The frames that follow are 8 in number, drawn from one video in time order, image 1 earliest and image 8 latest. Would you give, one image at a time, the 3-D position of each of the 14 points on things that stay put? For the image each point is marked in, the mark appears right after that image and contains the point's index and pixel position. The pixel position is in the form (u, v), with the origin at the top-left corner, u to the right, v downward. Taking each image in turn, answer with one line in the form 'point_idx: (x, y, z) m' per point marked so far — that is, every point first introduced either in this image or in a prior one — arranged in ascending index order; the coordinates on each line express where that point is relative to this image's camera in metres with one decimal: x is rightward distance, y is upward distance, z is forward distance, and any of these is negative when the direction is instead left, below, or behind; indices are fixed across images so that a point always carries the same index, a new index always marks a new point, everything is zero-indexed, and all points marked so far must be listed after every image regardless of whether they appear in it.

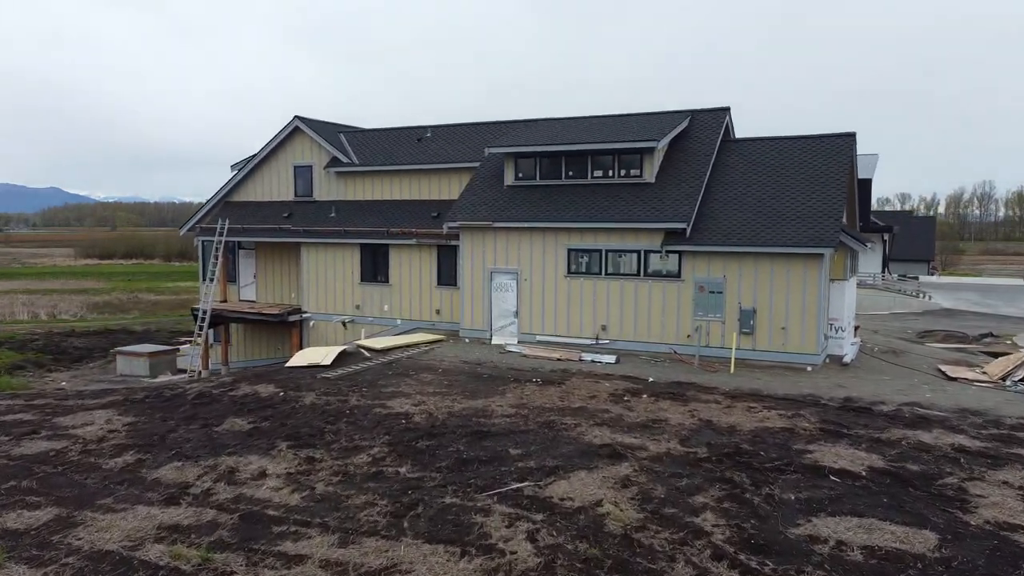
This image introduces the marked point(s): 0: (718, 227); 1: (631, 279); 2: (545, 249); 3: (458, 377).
0: (+4.4, +1.3, +17.5) m
1: (+2.7, +0.2, +18.3) m
2: (+0.8, +0.9, +19.2) m
3: (-1.1, -1.7, +16.0) m
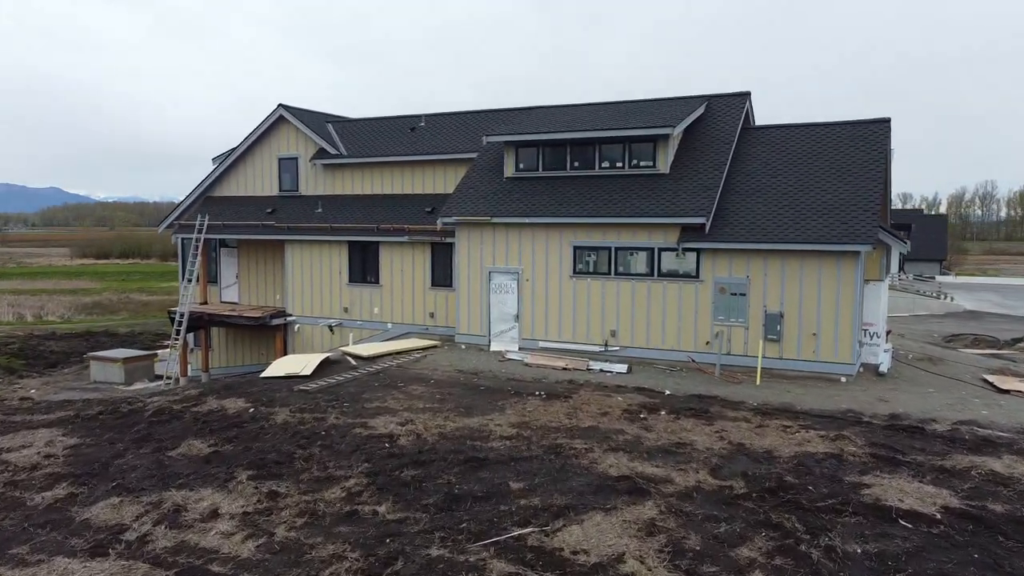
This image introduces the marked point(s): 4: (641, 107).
0: (+4.5, +1.3, +15.8) m
1: (+2.7, +0.2, +16.6) m
2: (+0.8, +0.9, +17.6) m
3: (-1.1, -1.8, +14.3) m
4: (+3.0, +4.2, +18.9) m
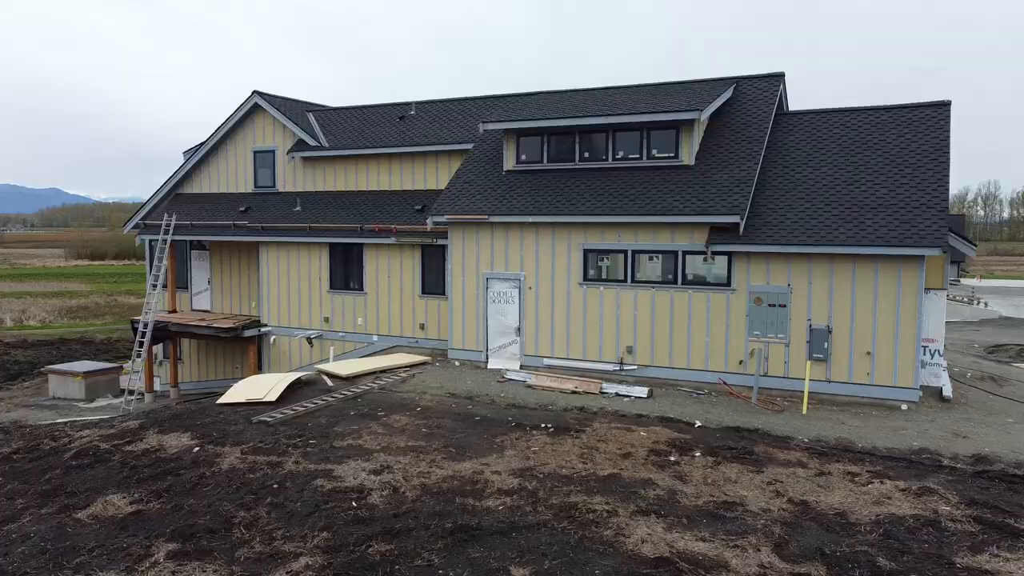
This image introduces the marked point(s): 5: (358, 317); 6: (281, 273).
0: (+4.5, +1.1, +13.5) m
1: (+2.7, 0.0, +14.3) m
2: (+0.8, +0.7, +15.3) m
3: (-1.0, -1.9, +12.1) m
4: (+3.0, +4.0, +16.6) m
5: (-3.6, -0.7, +18.8) m
6: (-5.6, +0.3, +19.8) m
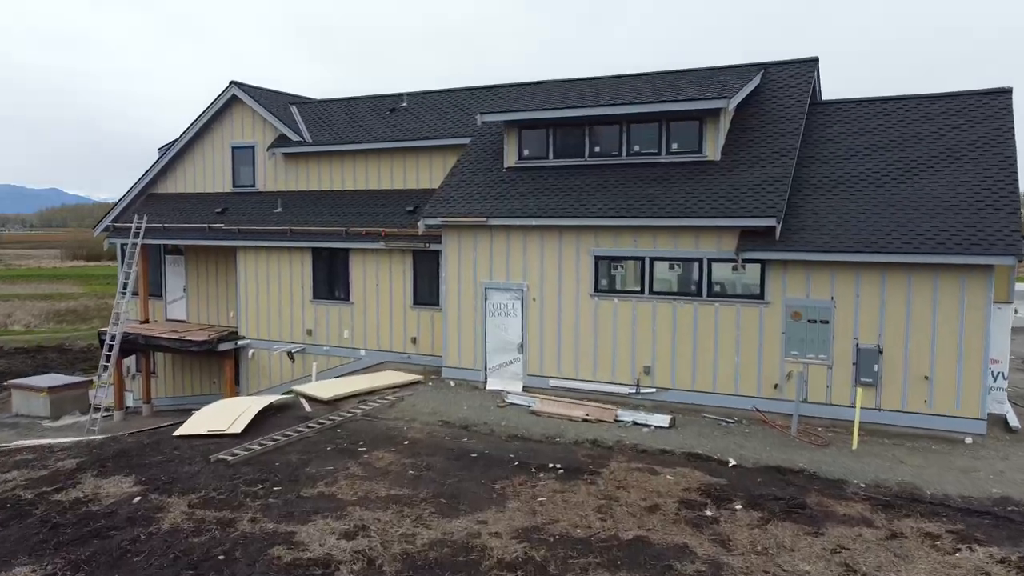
0: (+4.5, +0.9, +11.8) m
1: (+2.7, -0.2, +12.6) m
2: (+0.9, +0.5, +13.5) m
3: (-1.0, -2.1, +10.3) m
4: (+3.0, +3.8, +14.8) m
5: (-3.5, -0.9, +17.0) m
6: (-5.6, +0.1, +18.0) m
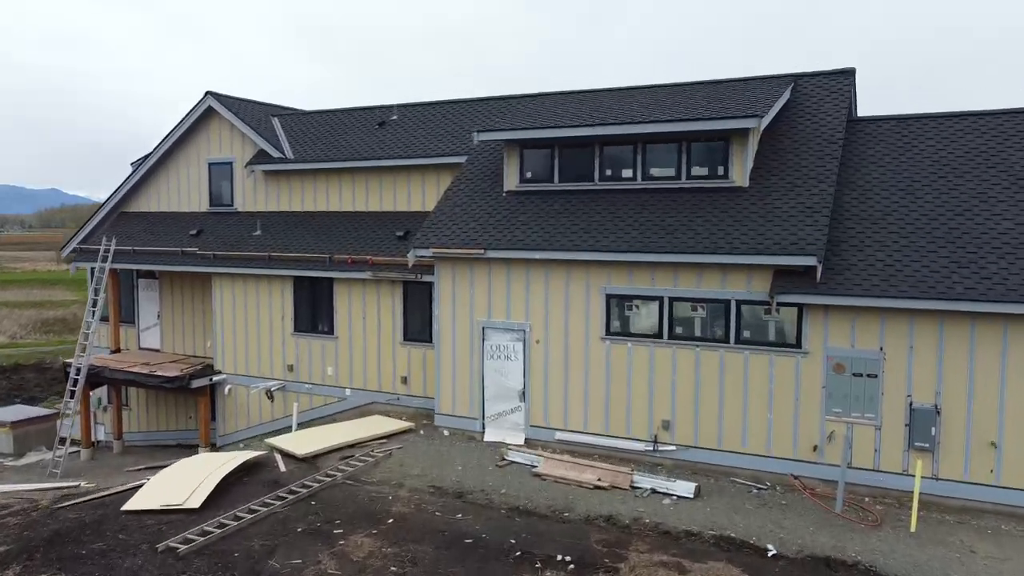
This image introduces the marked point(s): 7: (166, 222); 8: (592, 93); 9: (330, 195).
0: (+4.5, +0.3, +10.3) m
1: (+2.8, -0.8, +11.1) m
2: (+0.9, -0.1, +12.0) m
3: (-1.0, -2.8, +8.8) m
4: (+3.0, +3.2, +13.3) m
5: (-3.5, -1.5, +15.5) m
6: (-5.6, -0.5, +16.5) m
7: (-7.7, +1.5, +18.2) m
8: (+1.4, +3.5, +14.6) m
9: (-3.7, +1.9, +16.5) m
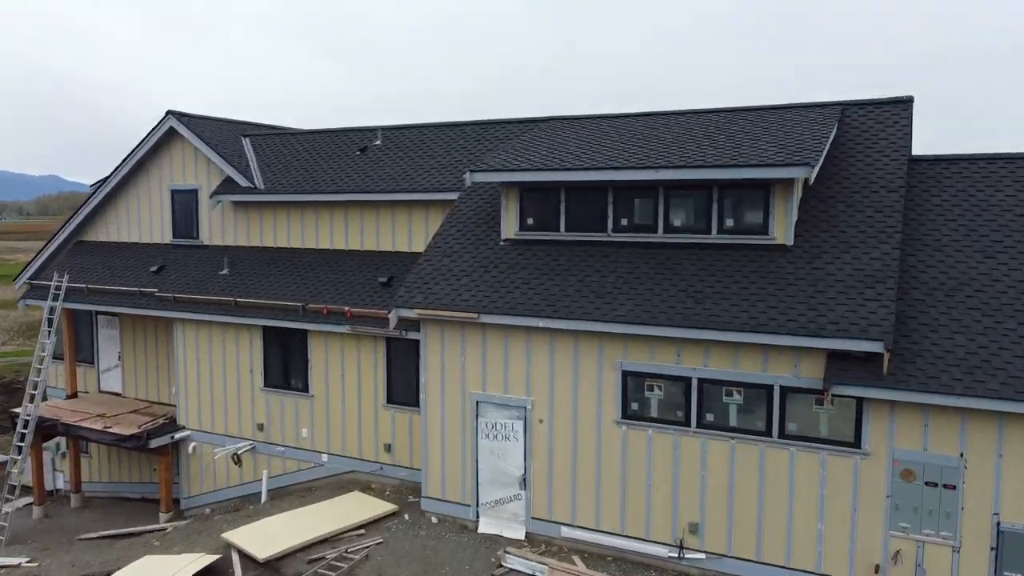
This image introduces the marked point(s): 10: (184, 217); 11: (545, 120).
0: (+4.5, -0.6, +8.4) m
1: (+2.7, -1.7, +9.2) m
2: (+0.9, -1.0, +10.2) m
3: (-1.0, -3.7, +7.0) m
4: (+3.0, +2.3, +11.4) m
5: (-3.5, -2.3, +13.7) m
6: (-5.6, -1.3, +14.7) m
7: (-7.8, +0.7, +16.3) m
8: (+1.4, +2.6, +12.7) m
9: (-3.7, +1.1, +14.7) m
10: (-6.5, +1.4, +16.0) m
11: (+0.6, +2.8, +13.4) m
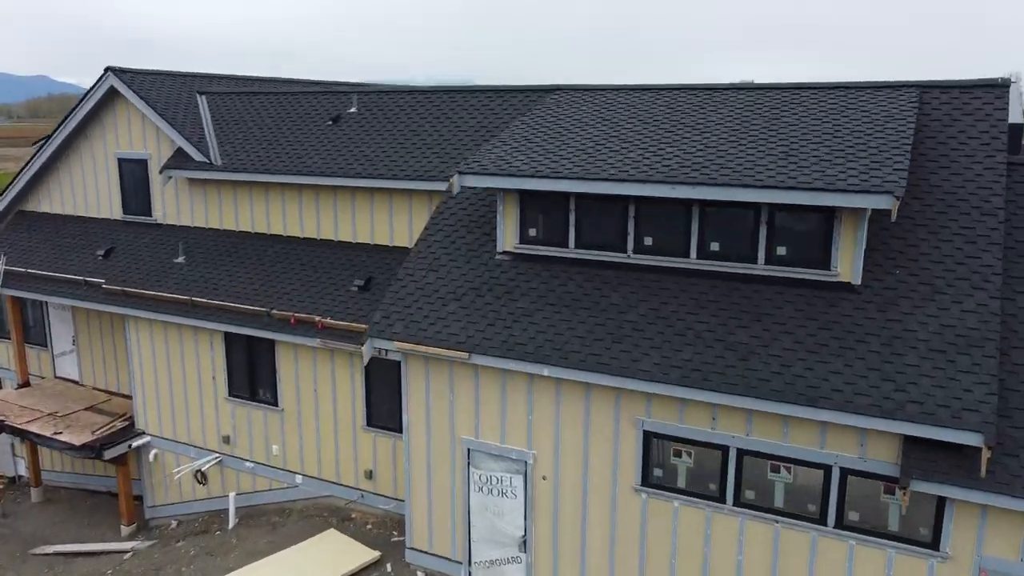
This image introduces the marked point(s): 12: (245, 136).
0: (+4.5, -1.2, +6.6) m
1: (+2.7, -2.2, +7.6) m
2: (+0.8, -1.4, +8.4) m
3: (-1.1, -4.5, +5.6) m
4: (+3.0, +2.1, +9.2) m
5: (-3.6, -2.3, +12.1) m
6: (-5.6, -1.2, +12.9) m
7: (-7.8, +1.0, +14.3) m
8: (+1.4, +2.5, +10.5) m
9: (-3.7, +1.2, +12.6) m
10: (-6.5, +1.7, +13.9) m
11: (+0.5, +2.7, +11.1) m
12: (-4.2, +2.4, +12.9) m
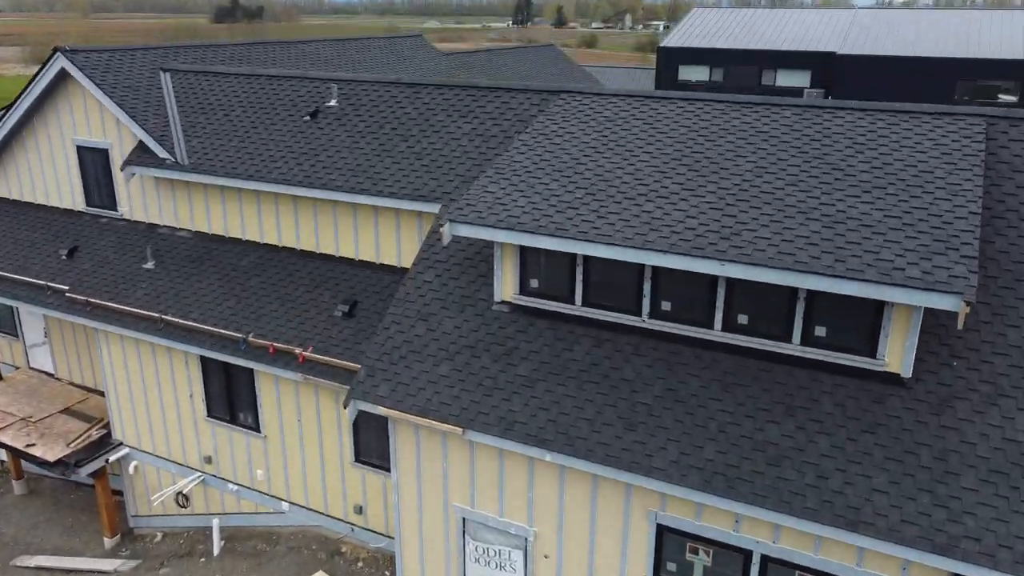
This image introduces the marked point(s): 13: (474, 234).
0: (+4.5, -2.1, +5.8) m
1: (+2.7, -3.0, +6.8) m
2: (+0.8, -2.1, +7.6) m
3: (-1.1, -5.5, +5.2) m
4: (+3.0, +1.5, +8.0) m
5: (-3.6, -2.5, +11.3) m
6: (-5.6, -1.3, +12.0) m
7: (-7.8, +1.1, +13.1) m
8: (+1.4, +2.0, +9.1) m
9: (-3.7, +1.0, +11.5) m
10: (-6.5, +1.7, +12.7) m
11: (+0.5, +2.3, +9.8) m
12: (-4.2, +2.3, +11.5) m
13: (-0.3, +0.5, +7.7) m
